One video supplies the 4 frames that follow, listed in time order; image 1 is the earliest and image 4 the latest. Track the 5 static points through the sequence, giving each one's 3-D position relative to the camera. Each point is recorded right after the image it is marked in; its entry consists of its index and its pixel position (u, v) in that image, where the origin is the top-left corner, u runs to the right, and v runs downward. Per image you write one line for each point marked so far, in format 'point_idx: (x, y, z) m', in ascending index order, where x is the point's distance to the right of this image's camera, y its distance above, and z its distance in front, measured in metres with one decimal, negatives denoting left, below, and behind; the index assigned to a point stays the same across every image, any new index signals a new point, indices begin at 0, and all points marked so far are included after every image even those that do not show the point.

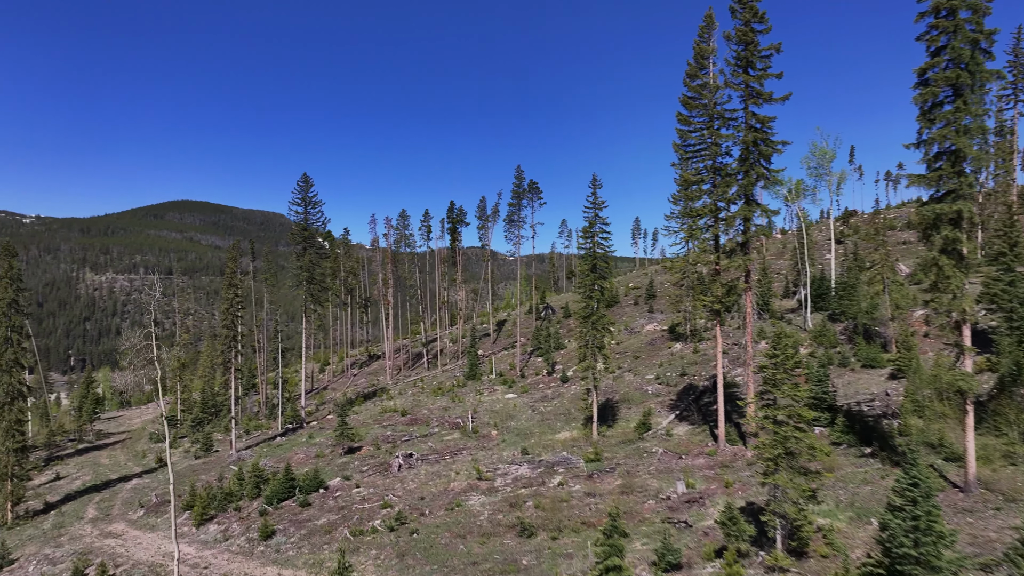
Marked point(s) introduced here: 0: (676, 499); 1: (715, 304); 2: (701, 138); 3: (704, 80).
0: (+3.4, -4.4, +14.8) m
1: (+5.5, -0.4, +19.2) m
2: (+5.0, +3.9, +18.7) m
3: (+4.9, +5.4, +18.4) m
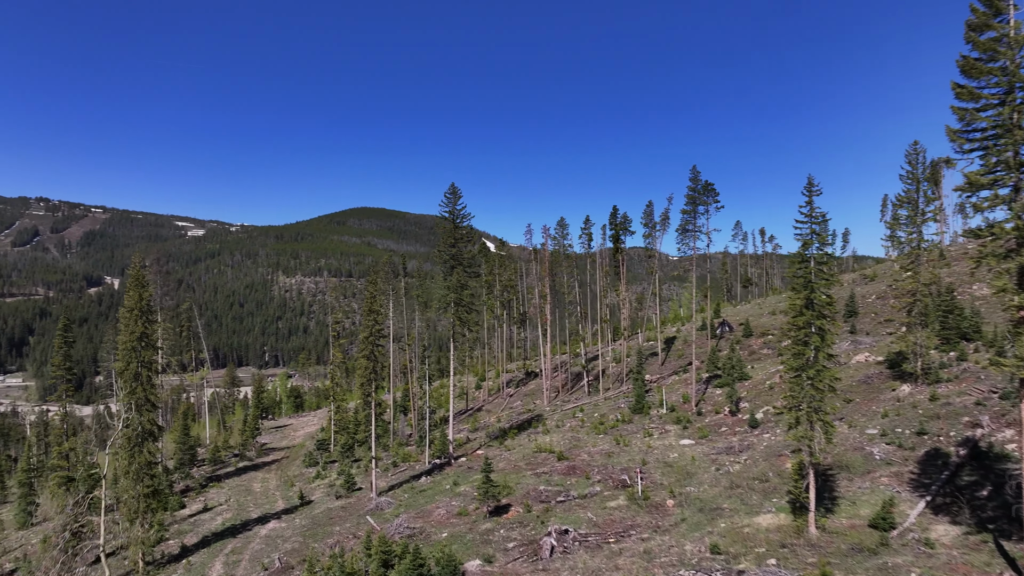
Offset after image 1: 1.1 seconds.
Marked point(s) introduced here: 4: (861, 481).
0: (+6.1, -5.4, +9.0) m
1: (+9.0, -1.4, +12.8) m
2: (+8.4, +3.0, +12.5) m
3: (+8.4, +4.4, +12.2) m
4: (+9.6, -5.3, +19.6) m
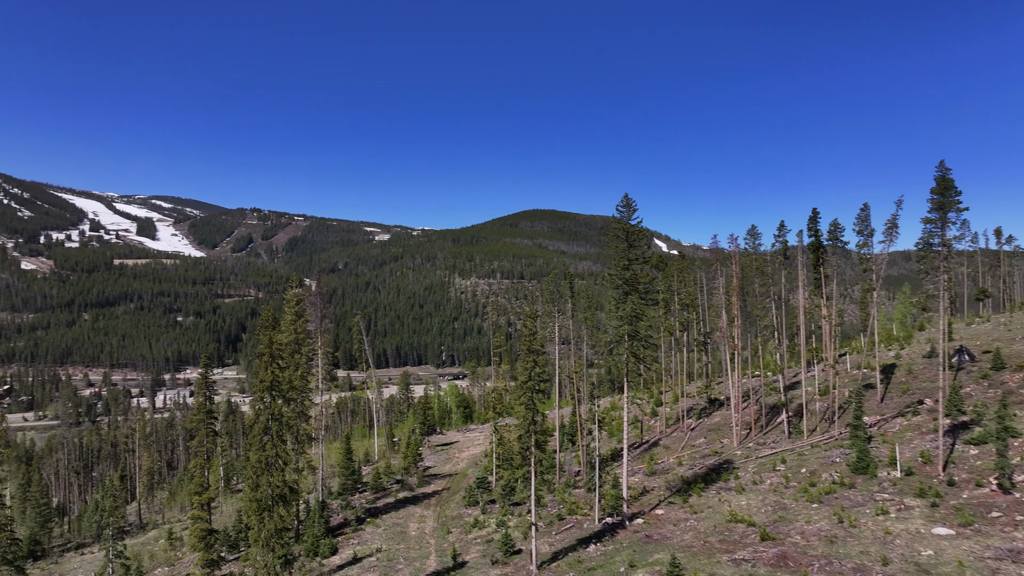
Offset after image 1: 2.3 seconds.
0: (+7.4, -6.5, +2.7) m
1: (+11.2, -2.5, +5.7) m
2: (+10.6, +1.9, +5.6) m
3: (+10.4, +3.3, +5.2) m
4: (+13.3, -6.4, +12.1) m
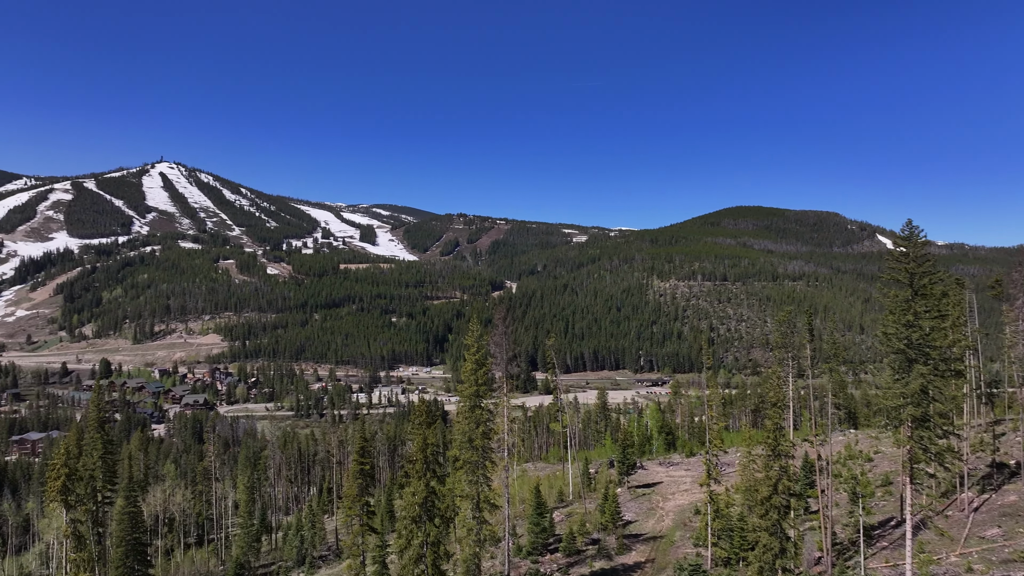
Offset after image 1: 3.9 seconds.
0: (+7.1, -8.2, -5.0) m
1: (+11.6, -4.2, -3.1) m
2: (+10.9, +0.2, -3.1) m
3: (+10.7, +1.6, -3.3) m
4: (+15.4, -8.1, +2.5) m
